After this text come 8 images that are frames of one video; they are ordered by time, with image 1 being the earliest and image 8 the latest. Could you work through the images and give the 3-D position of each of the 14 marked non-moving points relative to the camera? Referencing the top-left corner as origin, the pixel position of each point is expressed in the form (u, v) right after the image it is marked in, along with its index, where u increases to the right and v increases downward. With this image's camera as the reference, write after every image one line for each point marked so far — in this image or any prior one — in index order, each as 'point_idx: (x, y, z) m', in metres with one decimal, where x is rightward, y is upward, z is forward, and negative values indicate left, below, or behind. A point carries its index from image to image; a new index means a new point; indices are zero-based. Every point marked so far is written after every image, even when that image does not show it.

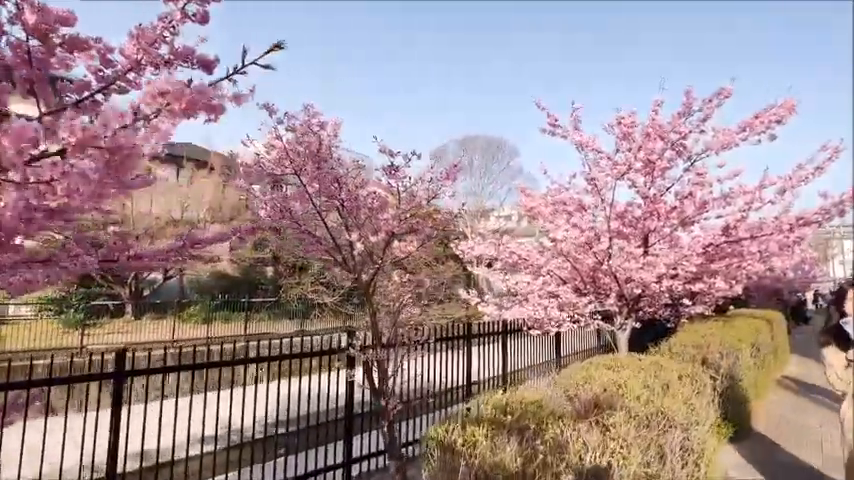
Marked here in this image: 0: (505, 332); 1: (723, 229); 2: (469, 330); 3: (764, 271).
0: (+1.3, -1.6, +7.7) m
1: (+4.8, +0.2, +7.3) m
2: (+0.6, -1.4, +7.0) m
3: (+5.7, -0.5, +7.6) m
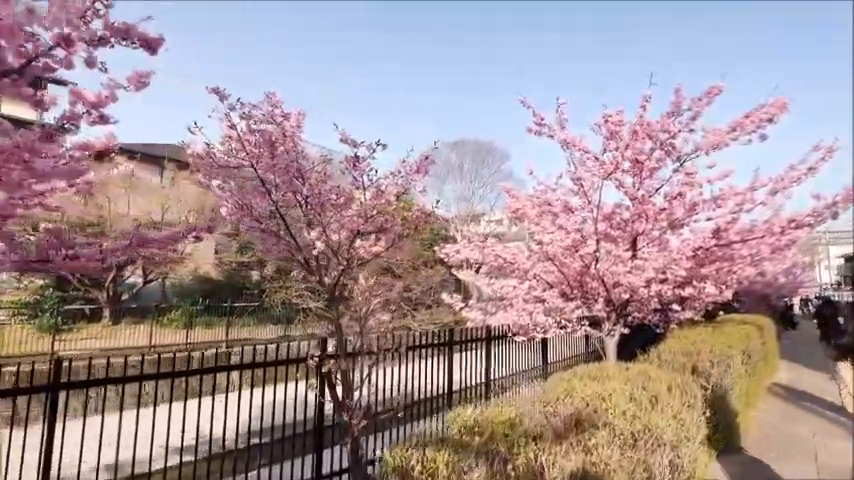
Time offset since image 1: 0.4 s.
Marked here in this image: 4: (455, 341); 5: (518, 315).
0: (+1.0, -1.6, +7.4) m
1: (+4.5, +0.1, +7.1) m
2: (+0.3, -1.4, +6.6) m
3: (+5.4, -0.6, +7.3) m
4: (+0.4, -1.6, +6.8) m
5: (+1.6, -1.3, +8.0) m
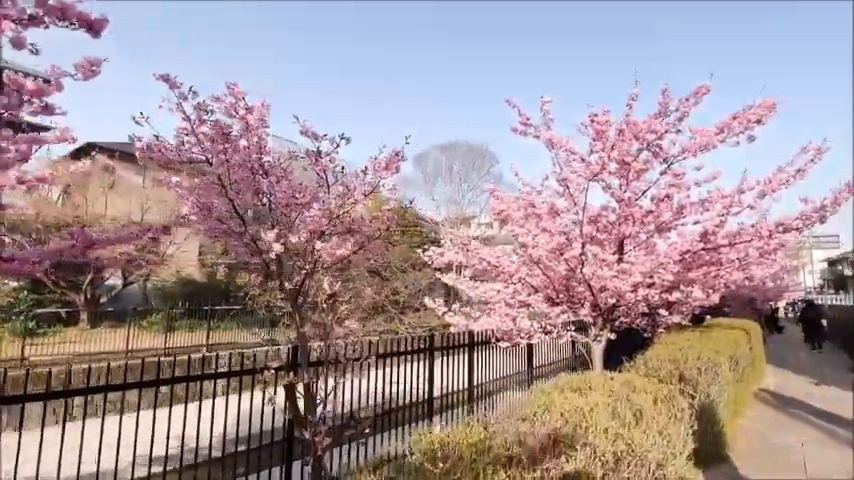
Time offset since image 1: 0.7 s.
0: (+0.7, -1.7, +7.2) m
1: (+4.2, +0.1, +6.9) m
2: (0.0, -1.5, +6.4) m
3: (+5.1, -0.6, +7.2) m
4: (+0.1, -1.6, +6.5) m
5: (+1.3, -1.4, +7.8) m
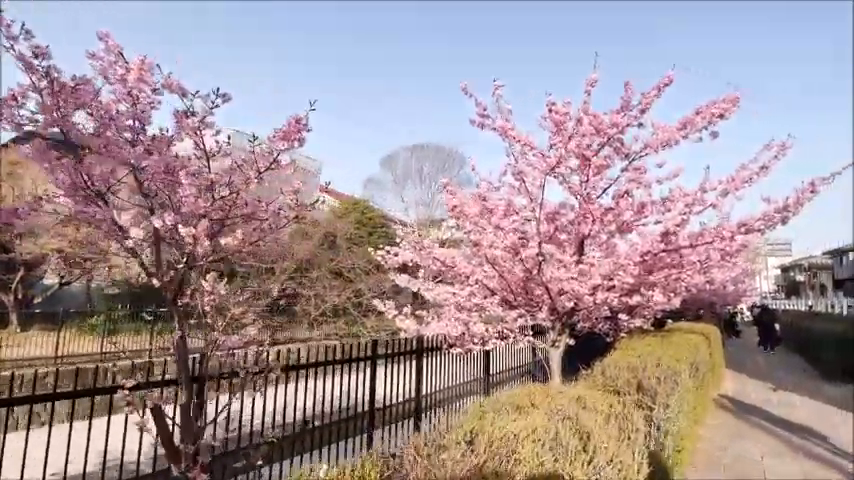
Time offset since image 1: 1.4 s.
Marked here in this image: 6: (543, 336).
0: (-0.1, -1.7, +6.6) m
1: (+3.5, +0.1, +6.6) m
2: (-0.7, -1.4, +5.8) m
3: (+4.2, -0.6, +6.9) m
4: (-0.7, -1.5, +5.9) m
5: (+0.5, -1.4, +7.2) m
6: (+2.1, -1.7, +8.1) m
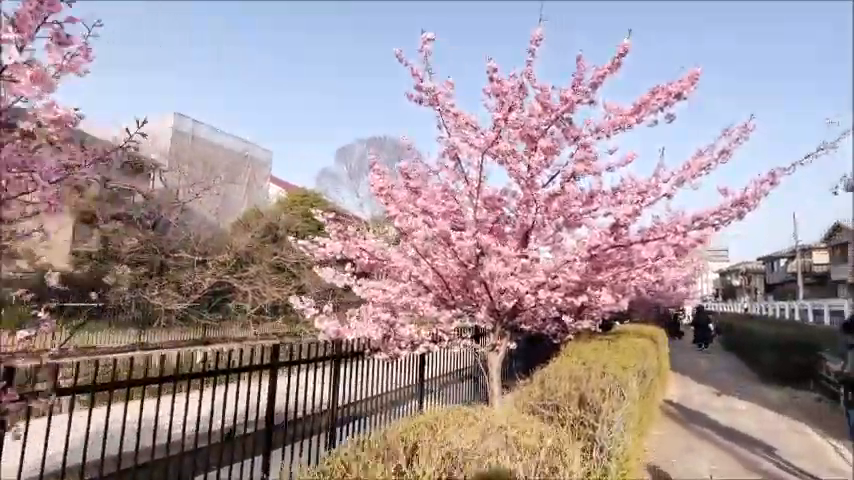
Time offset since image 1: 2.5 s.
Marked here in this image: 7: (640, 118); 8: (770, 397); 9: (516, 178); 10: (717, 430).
0: (-1.2, -1.5, +5.7) m
1: (+2.5, +0.1, +5.9) m
2: (-1.7, -1.3, +4.8) m
3: (+3.2, -0.6, +6.3) m
4: (-1.6, -1.4, +4.9) m
5: (-0.6, -1.2, +6.3) m
6: (+0.9, -1.6, +7.3) m
7: (+2.7, +1.6, +5.8) m
8: (+8.2, -3.8, +10.7) m
9: (+1.2, +0.8, +5.8) m
10: (+5.0, -3.3, +7.7) m
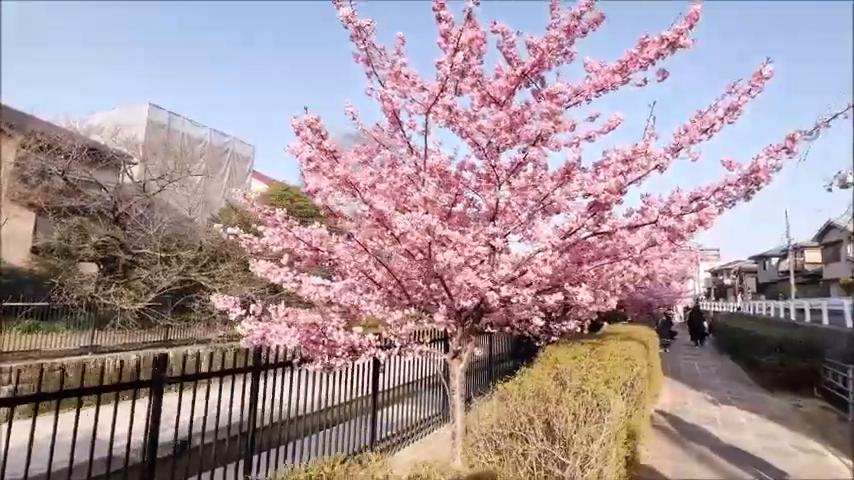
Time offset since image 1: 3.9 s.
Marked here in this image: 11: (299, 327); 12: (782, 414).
0: (-1.8, -1.3, +4.6) m
1: (+1.8, +0.3, +4.9) m
2: (-2.3, -1.1, +3.7) m
3: (+2.6, -0.4, +5.3) m
4: (-2.3, -1.2, +3.9) m
5: (-1.3, -1.0, +5.3) m
6: (+0.3, -1.5, +6.3) m
7: (+2.1, +1.7, +4.8) m
8: (+7.5, -3.6, +9.7) m
9: (+0.5, +1.0, +4.8) m
10: (+4.3, -3.1, +6.7) m
11: (-1.4, -1.0, +4.9) m
12: (+7.1, -3.5, +8.9) m
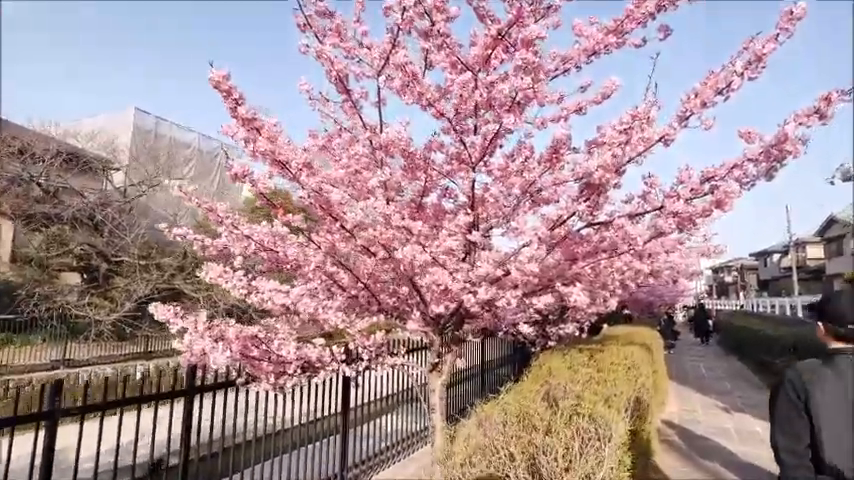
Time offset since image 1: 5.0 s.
0: (-2.1, -1.3, +3.8) m
1: (+1.5, +0.4, +4.2) m
2: (-2.6, -1.1, +3.0) m
3: (+2.2, -0.3, +4.6) m
4: (-2.6, -1.2, +3.1) m
5: (-1.6, -1.0, +4.5) m
6: (0.0, -1.4, +5.6) m
7: (+1.8, +1.8, +4.0) m
8: (+7.2, -3.4, +9.0) m
9: (+0.2, +1.0, +4.0) m
10: (+4.1, -3.0, +6.0) m
11: (-1.7, -0.9, +4.2) m
12: (+6.9, -3.3, +8.2) m
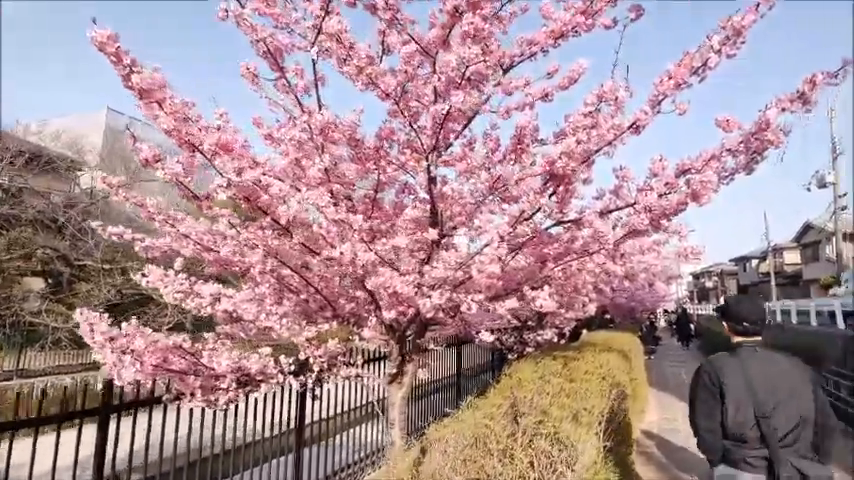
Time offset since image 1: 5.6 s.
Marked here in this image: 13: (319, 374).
0: (-2.5, -1.3, +3.4) m
1: (+1.1, +0.4, +3.8) m
2: (-2.9, -1.0, +2.5) m
3: (+1.8, -0.3, +4.3) m
4: (-2.9, -1.2, +2.6) m
5: (-2.0, -1.0, +4.1) m
6: (-0.5, -1.4, +5.1) m
7: (+1.4, +1.8, +3.7) m
8: (+6.7, -3.5, +8.8) m
9: (-0.2, +1.0, +3.7) m
10: (+3.6, -3.0, +5.7) m
11: (-2.1, -0.9, +3.7) m
12: (+6.3, -3.4, +7.9) m
13: (-1.1, -1.3, +4.4) m
